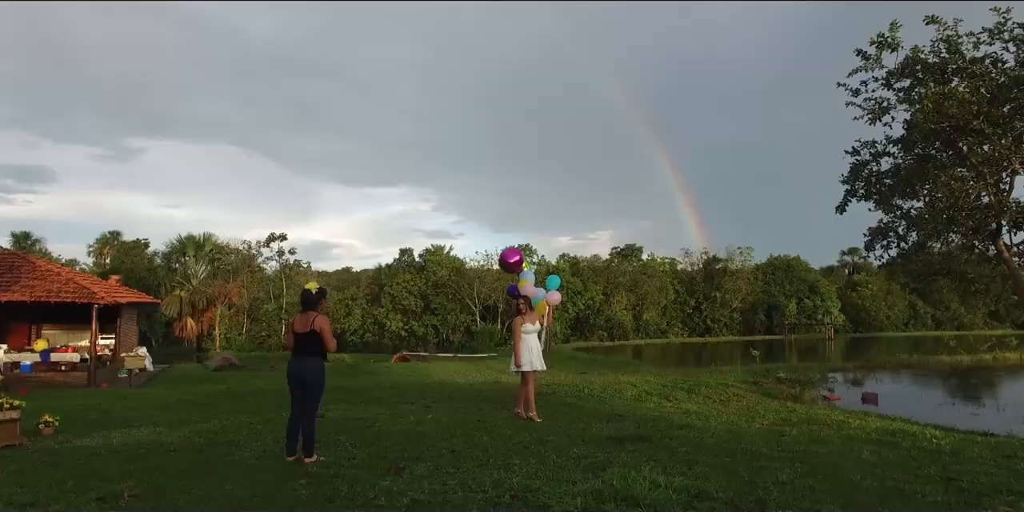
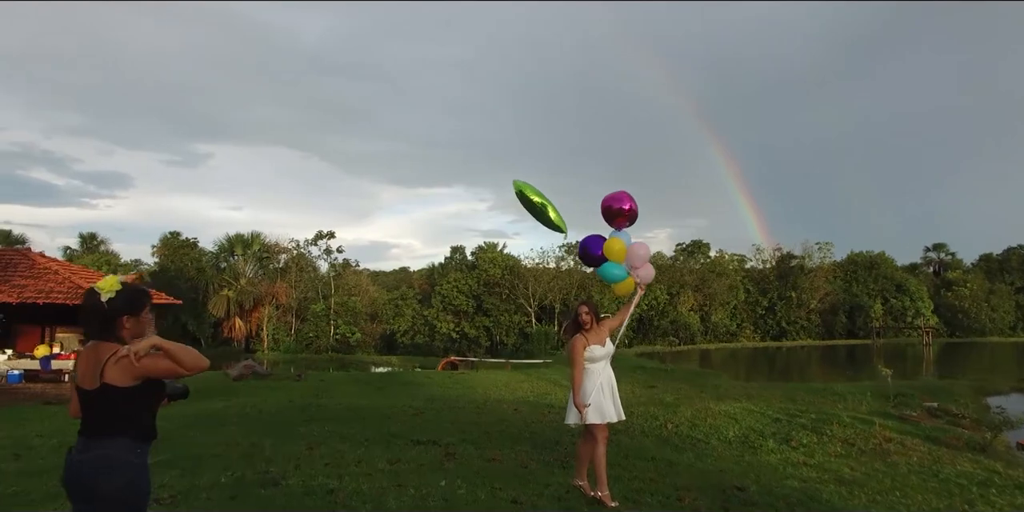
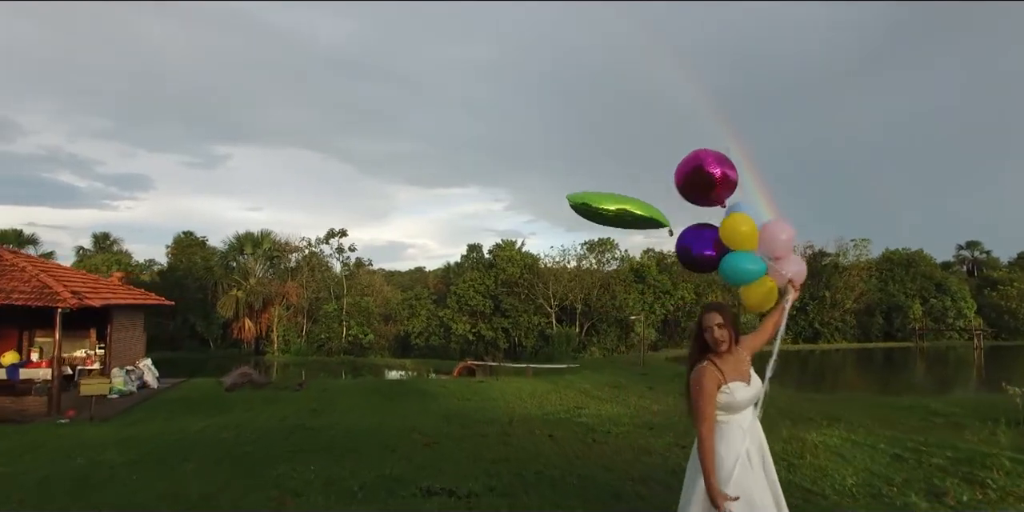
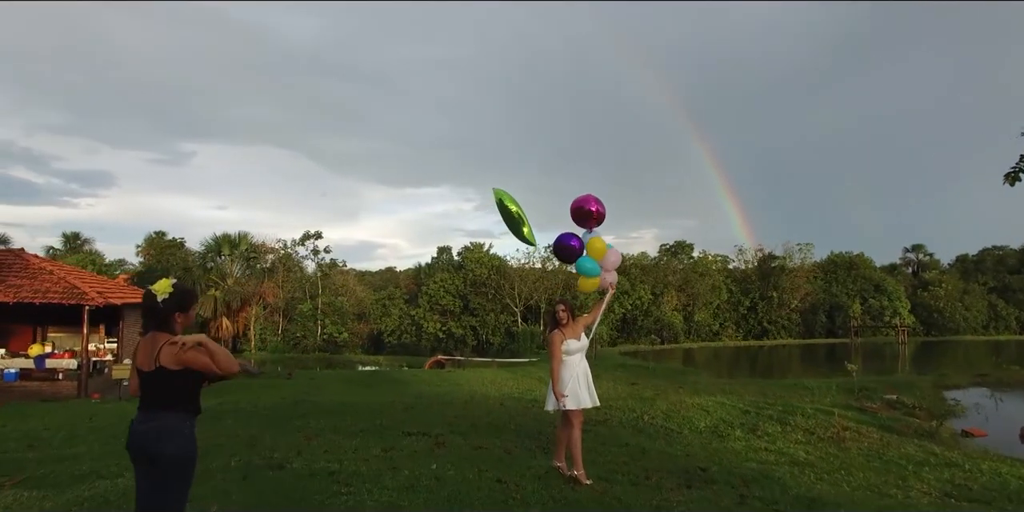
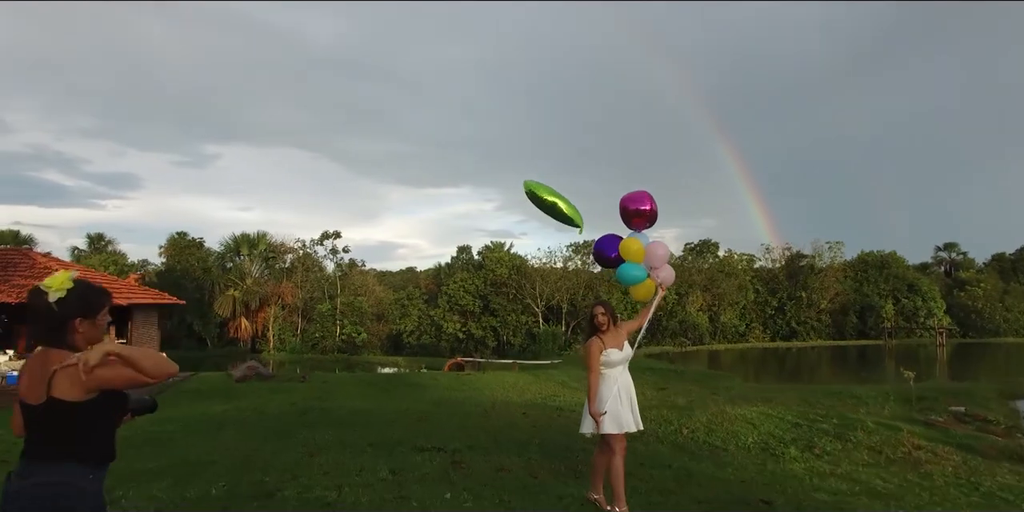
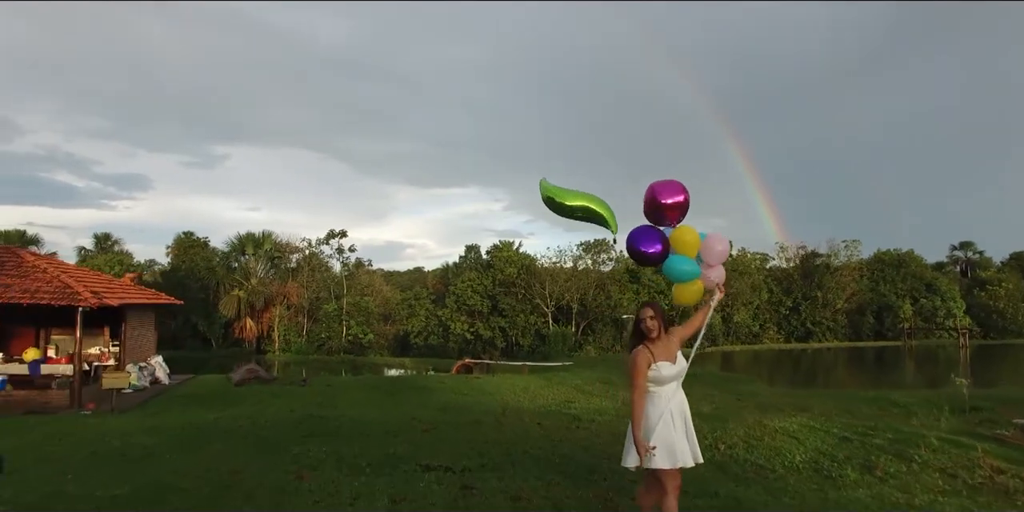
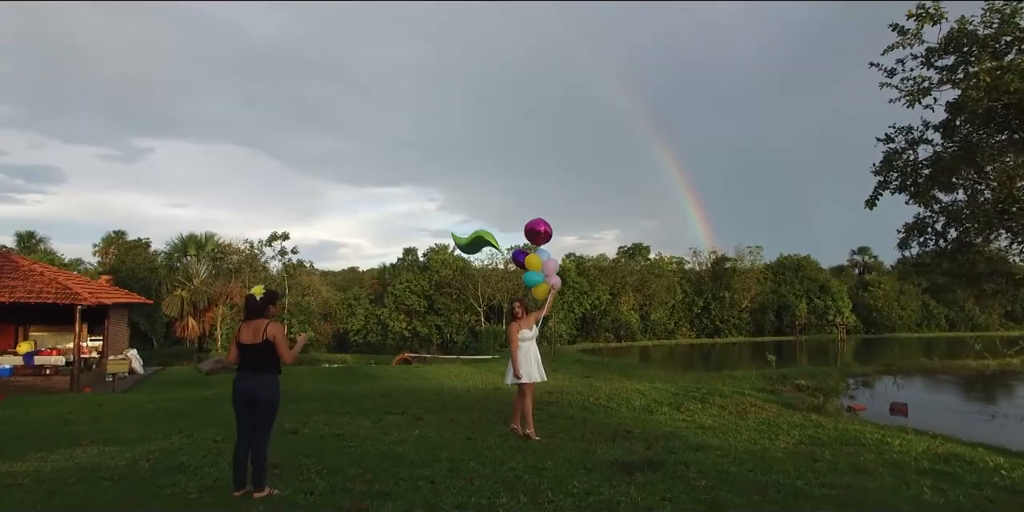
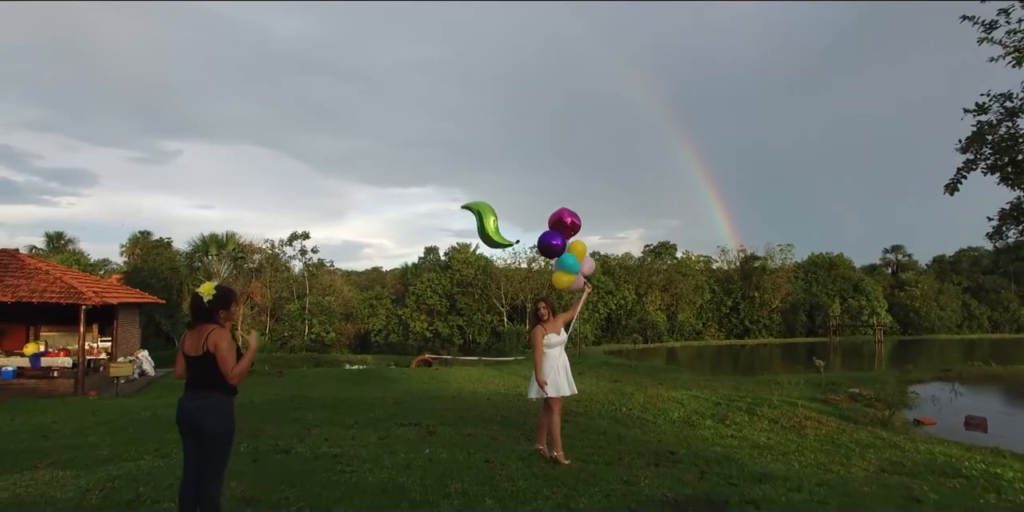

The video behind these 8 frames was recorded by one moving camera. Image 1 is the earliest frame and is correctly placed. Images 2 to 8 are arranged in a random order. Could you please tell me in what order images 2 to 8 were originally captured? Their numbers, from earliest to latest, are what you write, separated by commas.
7, 8, 4, 2, 5, 6, 3
